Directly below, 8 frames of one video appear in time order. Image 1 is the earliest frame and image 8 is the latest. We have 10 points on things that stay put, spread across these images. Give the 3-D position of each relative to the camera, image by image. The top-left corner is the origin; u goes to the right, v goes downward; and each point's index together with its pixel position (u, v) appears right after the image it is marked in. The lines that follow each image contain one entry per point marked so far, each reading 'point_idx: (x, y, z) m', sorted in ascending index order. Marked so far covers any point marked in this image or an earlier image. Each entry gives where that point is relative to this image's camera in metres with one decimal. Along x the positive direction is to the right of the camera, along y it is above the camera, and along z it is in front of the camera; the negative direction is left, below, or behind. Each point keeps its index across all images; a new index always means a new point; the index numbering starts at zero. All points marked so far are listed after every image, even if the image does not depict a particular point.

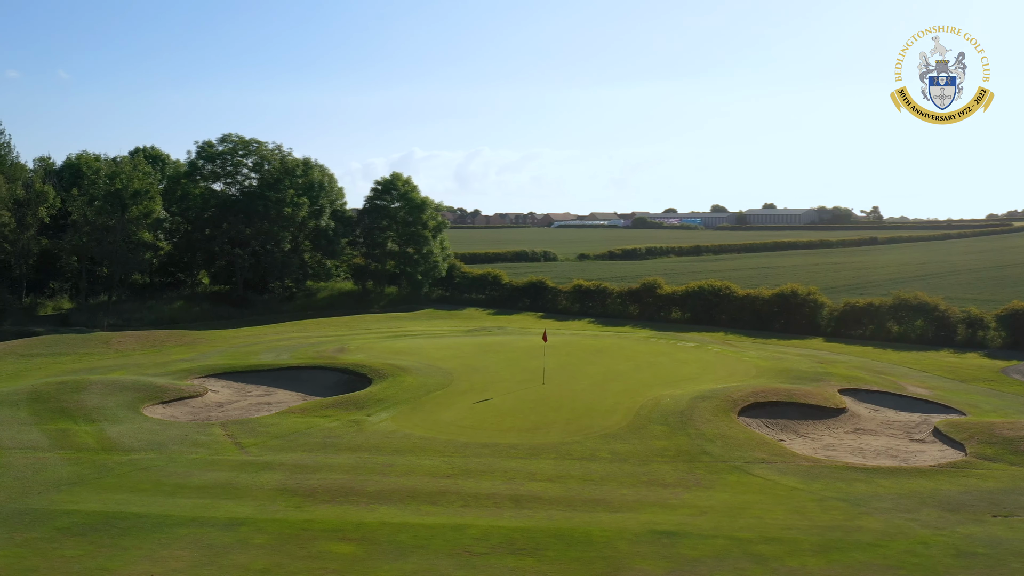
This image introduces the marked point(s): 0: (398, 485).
0: (-1.3, -2.2, +12.8) m
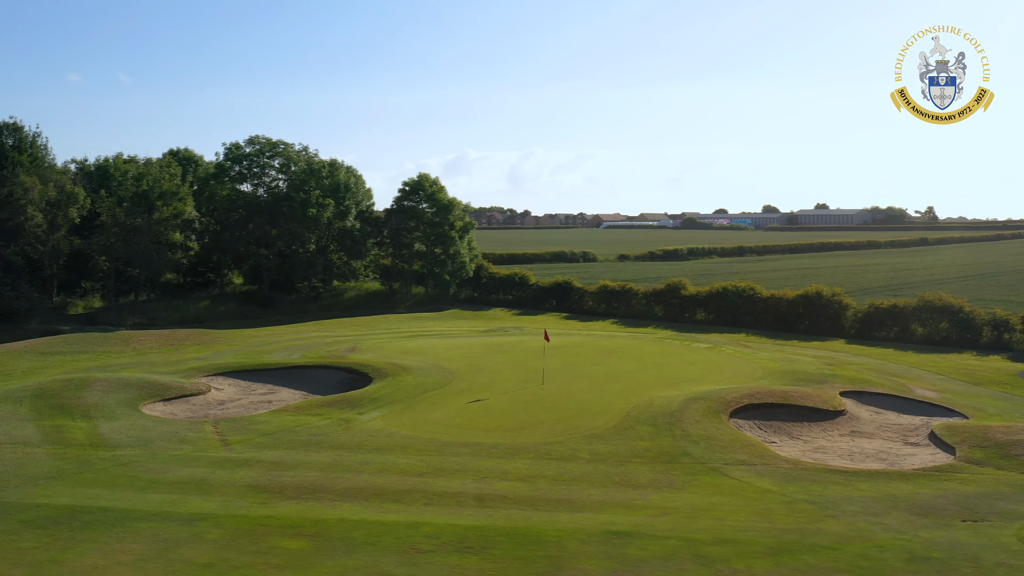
0: (-1.7, -2.2, +13.0) m
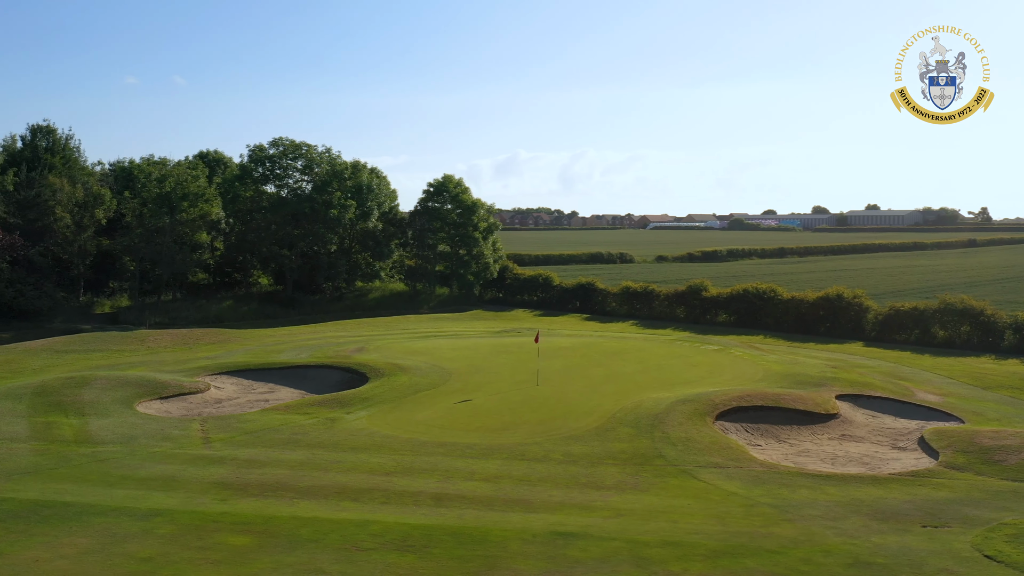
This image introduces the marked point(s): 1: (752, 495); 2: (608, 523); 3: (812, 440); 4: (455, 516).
0: (-2.1, -2.2, +13.1) m
1: (+2.8, -2.4, +13.3) m
2: (+1.0, -2.4, +11.7) m
3: (+4.6, -2.3, +17.4) m
4: (-0.6, -2.3, +11.8) m
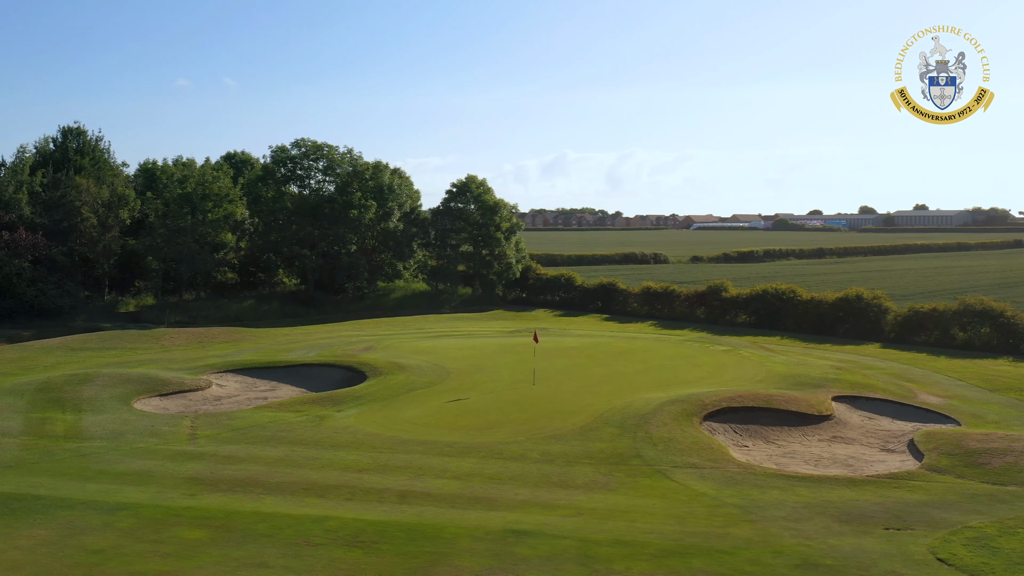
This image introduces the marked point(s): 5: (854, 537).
0: (-2.5, -2.2, +13.3) m
1: (+2.4, -2.4, +13.3) m
2: (+0.5, -2.4, +11.7) m
3: (+4.4, -2.3, +17.3) m
4: (-1.0, -2.3, +11.9) m
5: (+3.4, -2.5, +11.5) m
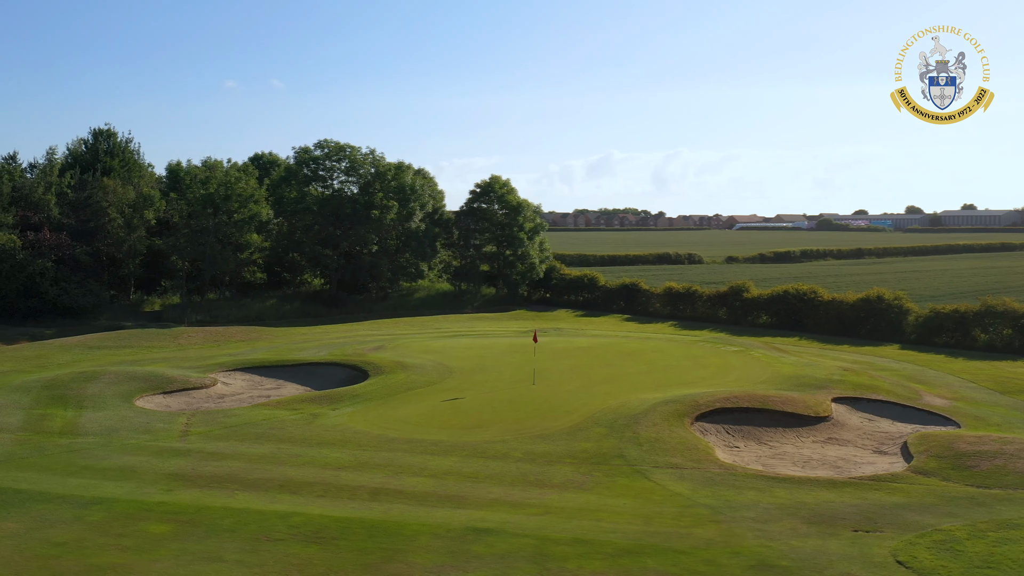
0: (-2.7, -2.2, +13.5) m
1: (+2.1, -2.4, +13.3) m
2: (+0.2, -2.4, +11.8) m
3: (+4.2, -2.3, +17.2) m
4: (-1.4, -2.3, +12.0) m
5: (+3.1, -2.5, +11.5) m
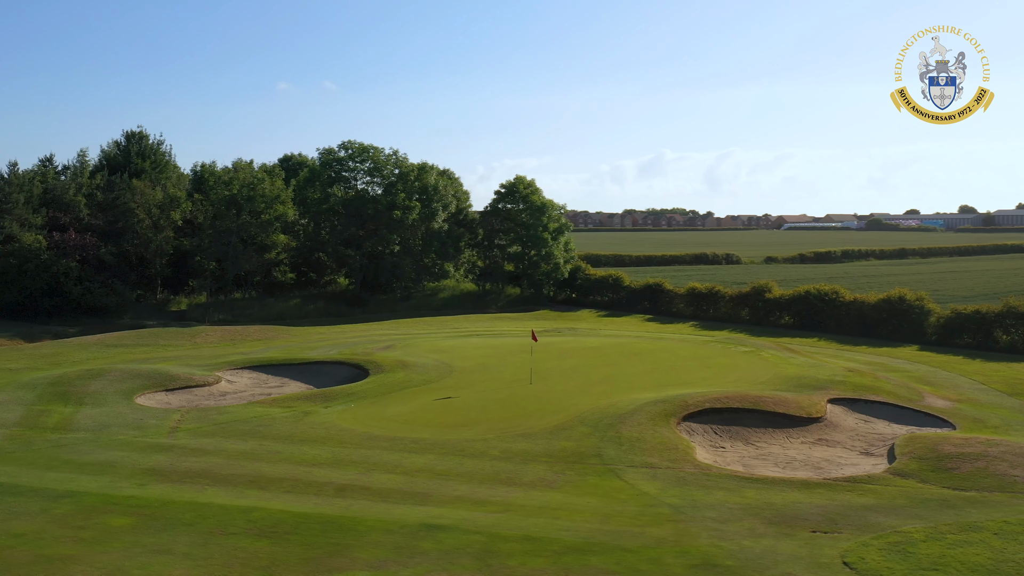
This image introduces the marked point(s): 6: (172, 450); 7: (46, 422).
0: (-3.1, -2.2, +13.8) m
1: (+1.7, -2.4, +13.3) m
2: (-0.3, -2.4, +11.9) m
3: (+4.0, -2.3, +17.1) m
4: (-1.8, -2.3, +12.2) m
5: (+2.6, -2.5, +11.5) m
6: (-4.5, -2.1, +15.0) m
7: (-6.9, -2.0, +16.8) m
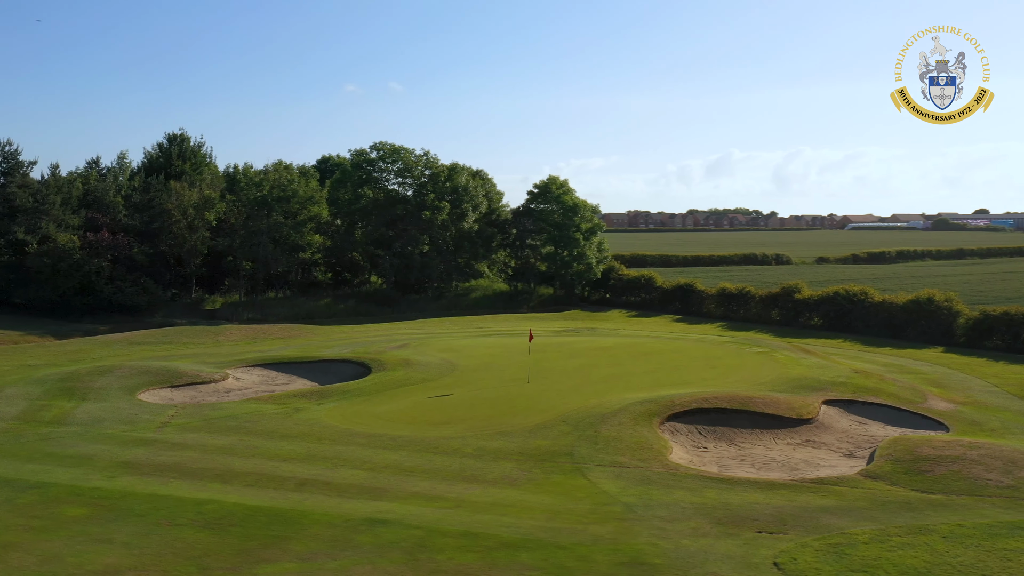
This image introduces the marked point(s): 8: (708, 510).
0: (-3.5, -2.2, +14.1) m
1: (+1.3, -2.4, +13.3) m
2: (-0.8, -2.4, +12.1) m
3: (+3.8, -2.3, +17.0) m
4: (-2.3, -2.3, +12.4) m
5: (+2.0, -2.5, +11.5) m
6: (-4.8, -2.1, +15.4) m
7: (-7.1, -1.9, +17.3) m
8: (+2.2, -2.5, +12.6) m
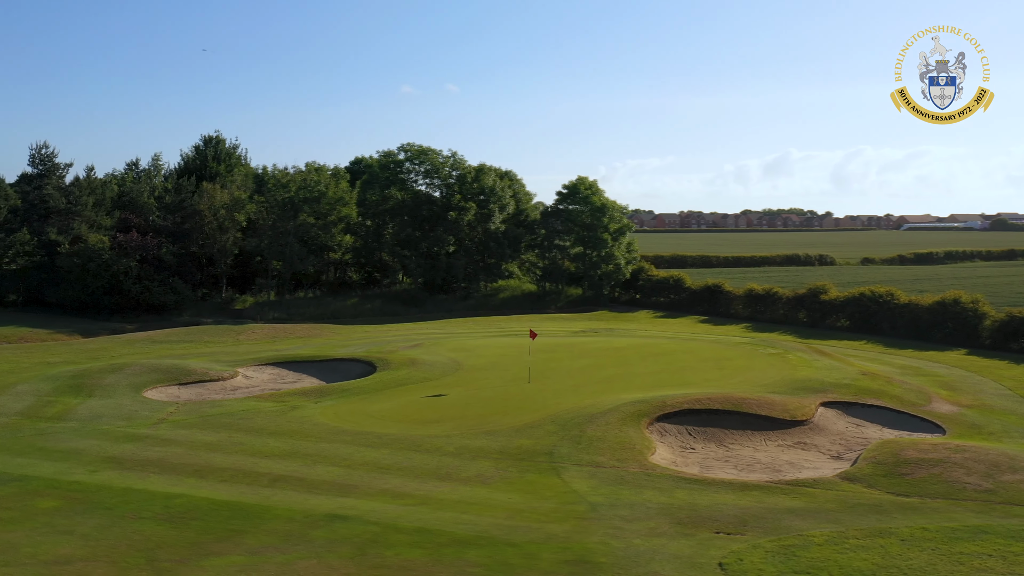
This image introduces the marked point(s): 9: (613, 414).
0: (-3.9, -2.2, +14.4) m
1: (+0.9, -2.4, +13.4) m
2: (-1.2, -2.4, +12.2) m
3: (+3.6, -2.3, +16.9) m
4: (-2.7, -2.3, +12.7) m
5: (+1.6, -2.5, +11.5) m
6: (-5.1, -2.1, +15.8) m
7: (-7.2, -1.9, +17.8) m
8: (+1.8, -2.5, +12.7) m
9: (+1.6, -1.9, +17.3) m
